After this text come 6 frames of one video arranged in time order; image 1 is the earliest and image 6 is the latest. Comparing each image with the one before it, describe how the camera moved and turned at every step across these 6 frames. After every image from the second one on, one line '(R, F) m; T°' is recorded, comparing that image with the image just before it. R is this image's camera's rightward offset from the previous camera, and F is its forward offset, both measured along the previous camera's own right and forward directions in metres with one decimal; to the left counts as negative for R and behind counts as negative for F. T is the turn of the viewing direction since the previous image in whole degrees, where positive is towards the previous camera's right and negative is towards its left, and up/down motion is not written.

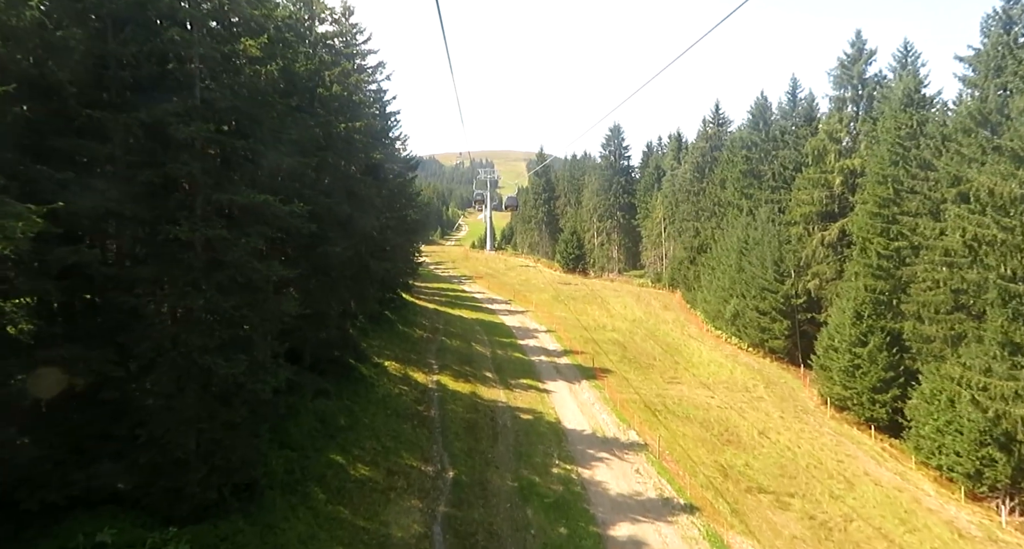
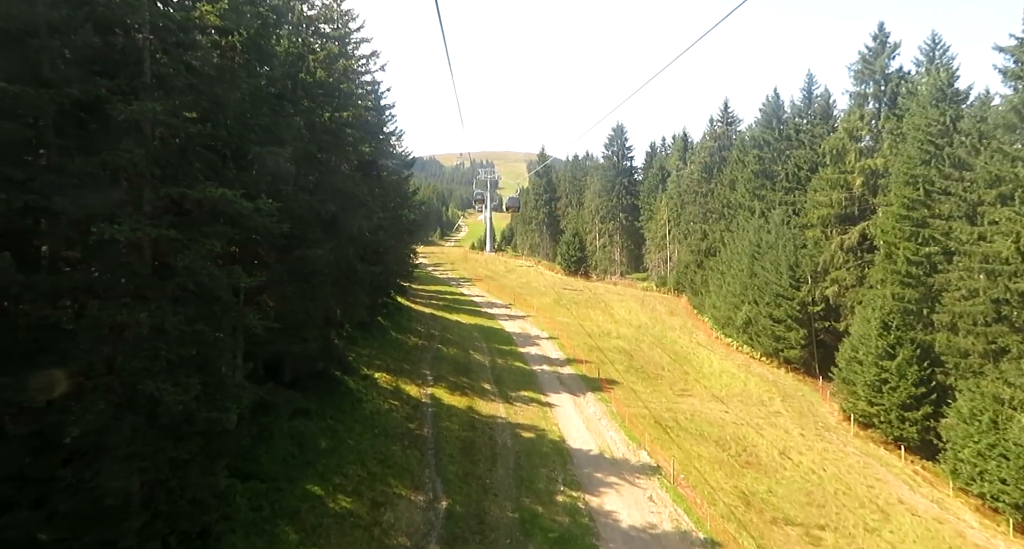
(-0.1, +2.2) m; 0°
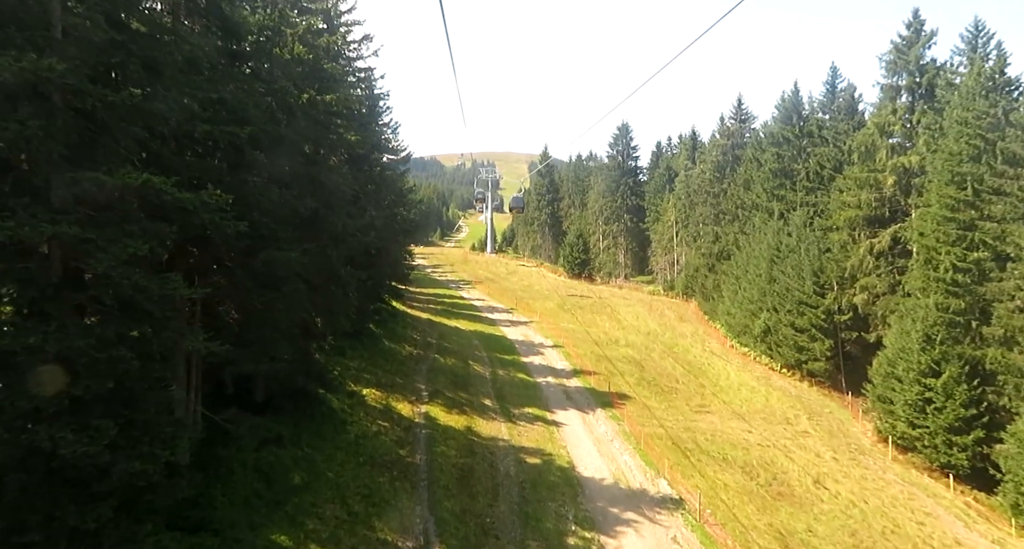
(-0.1, +2.8) m; 0°
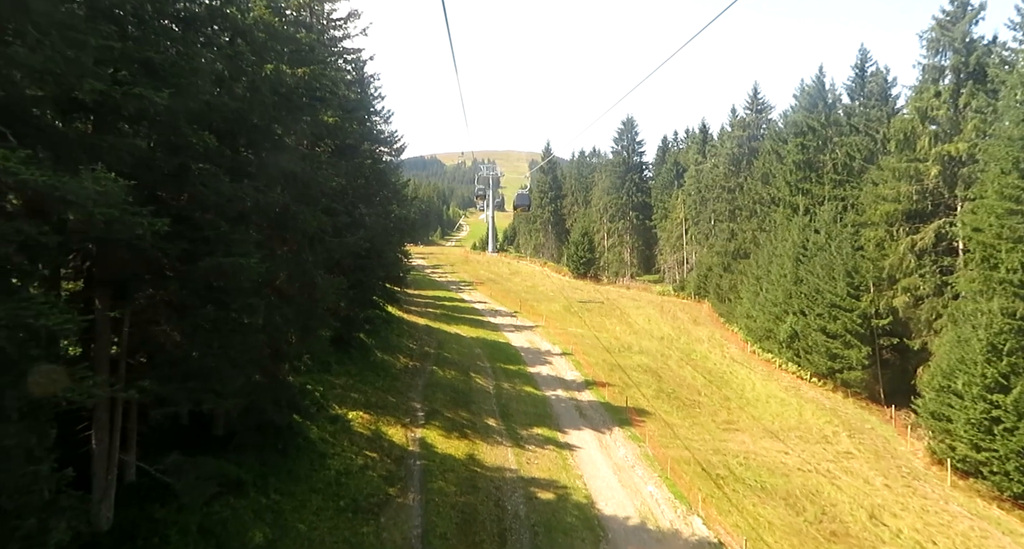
(-0.2, +3.2) m; 0°
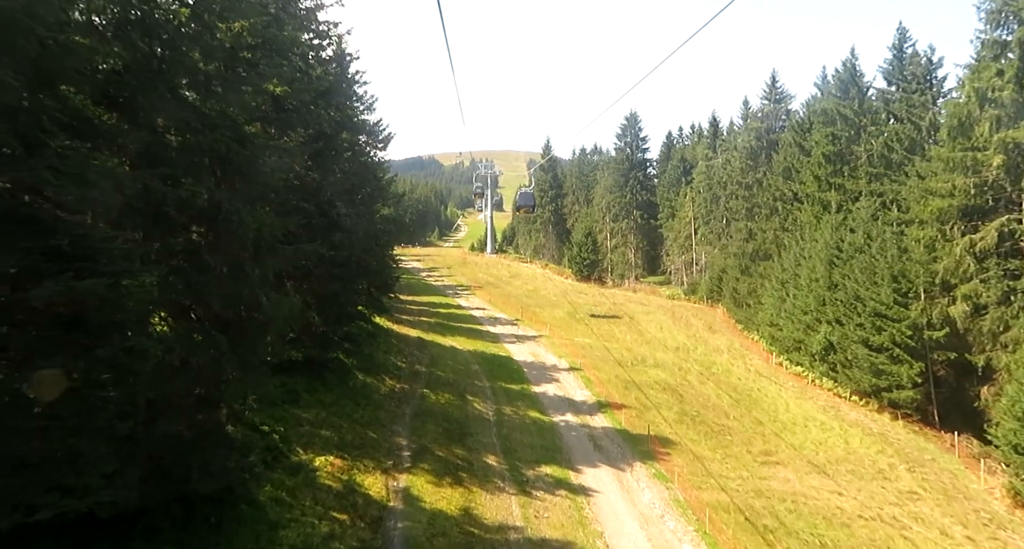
(-0.1, +4.0) m; 0°
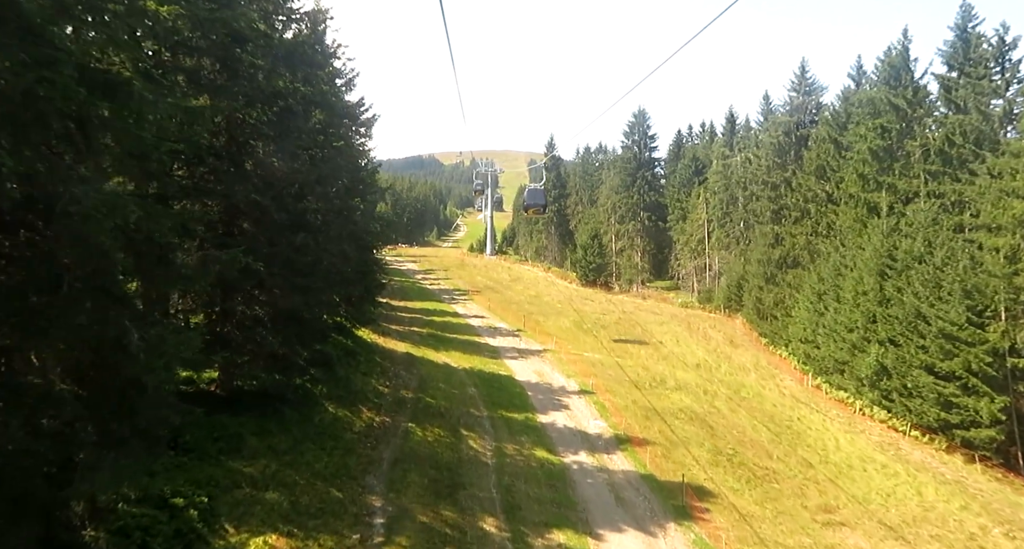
(-0.2, +4.6) m; 0°
